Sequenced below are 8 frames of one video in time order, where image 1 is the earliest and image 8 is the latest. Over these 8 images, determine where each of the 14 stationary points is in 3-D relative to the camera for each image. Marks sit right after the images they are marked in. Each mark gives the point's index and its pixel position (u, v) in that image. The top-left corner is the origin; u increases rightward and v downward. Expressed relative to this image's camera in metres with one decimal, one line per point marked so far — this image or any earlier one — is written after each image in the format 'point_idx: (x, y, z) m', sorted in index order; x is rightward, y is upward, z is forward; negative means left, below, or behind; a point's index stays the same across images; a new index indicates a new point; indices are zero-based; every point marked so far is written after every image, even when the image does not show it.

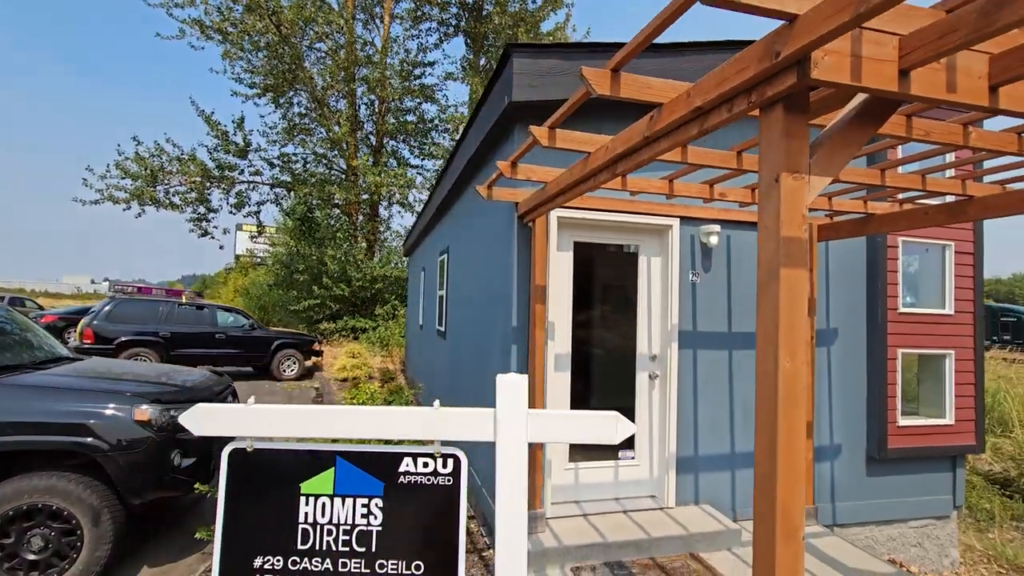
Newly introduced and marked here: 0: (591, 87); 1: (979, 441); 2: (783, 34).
0: (+0.2, +0.6, +1.6) m
1: (+3.7, -1.2, +4.2) m
2: (+0.6, +0.6, +1.2) m
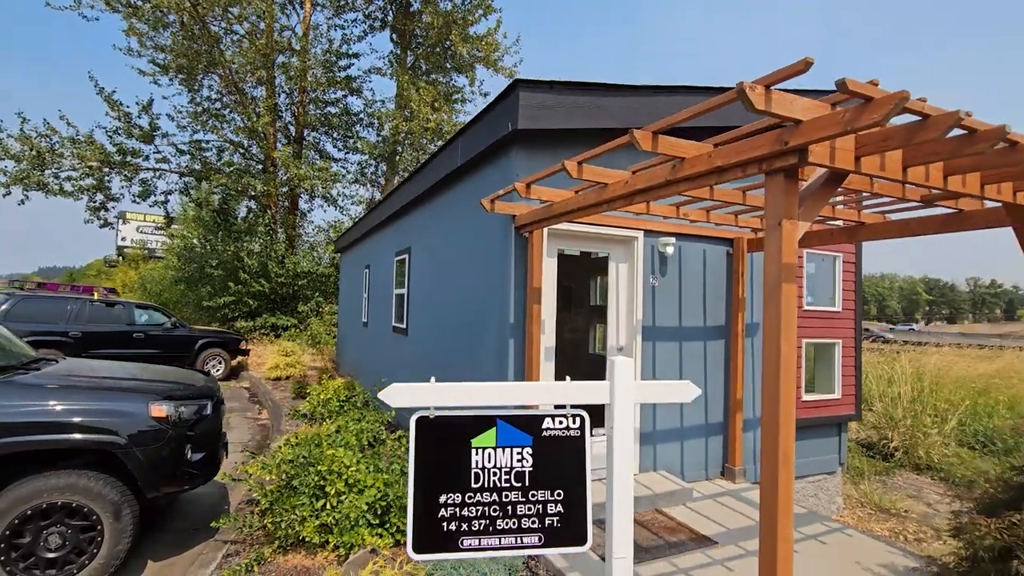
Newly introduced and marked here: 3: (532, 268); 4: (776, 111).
0: (+0.5, +0.6, +2.1) m
1: (+3.5, -1.2, +5.3) m
2: (+1.0, +0.5, +1.8) m
3: (+0.1, +0.1, +3.7) m
4: (+0.9, +0.6, +1.7) m
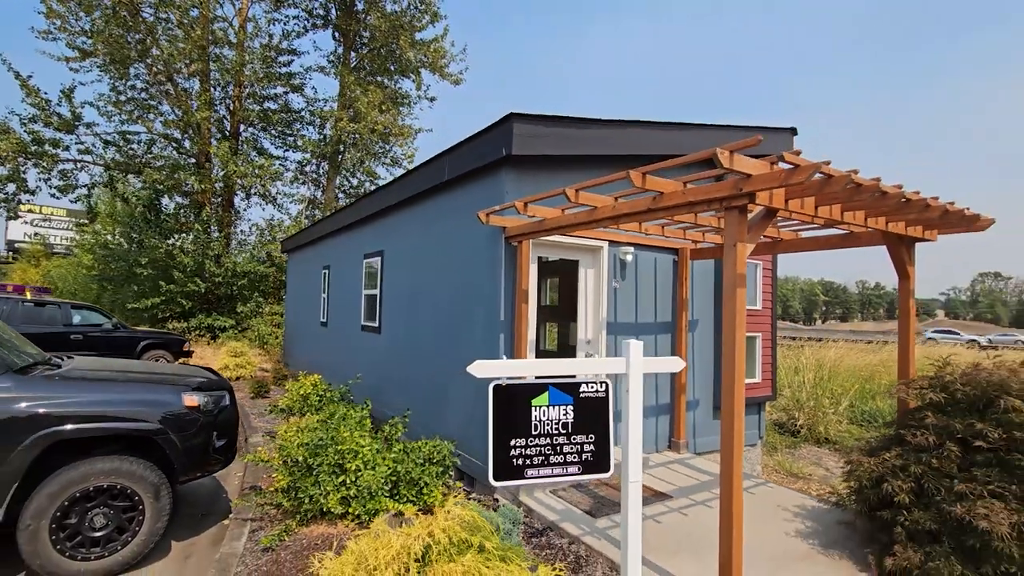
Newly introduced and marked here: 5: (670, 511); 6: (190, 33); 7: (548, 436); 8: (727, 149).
0: (+0.7, +0.6, +2.8) m
1: (+3.2, -1.2, +6.3) m
2: (+1.1, +0.5, +2.6) m
3: (+0.1, +0.1, +4.3) m
4: (+1.0, +0.6, +2.4) m
5: (+1.2, -1.7, +3.8) m
6: (-9.7, +7.7, +15.7) m
7: (+0.2, -0.6, +2.2) m
8: (+1.0, +0.6, +2.4) m
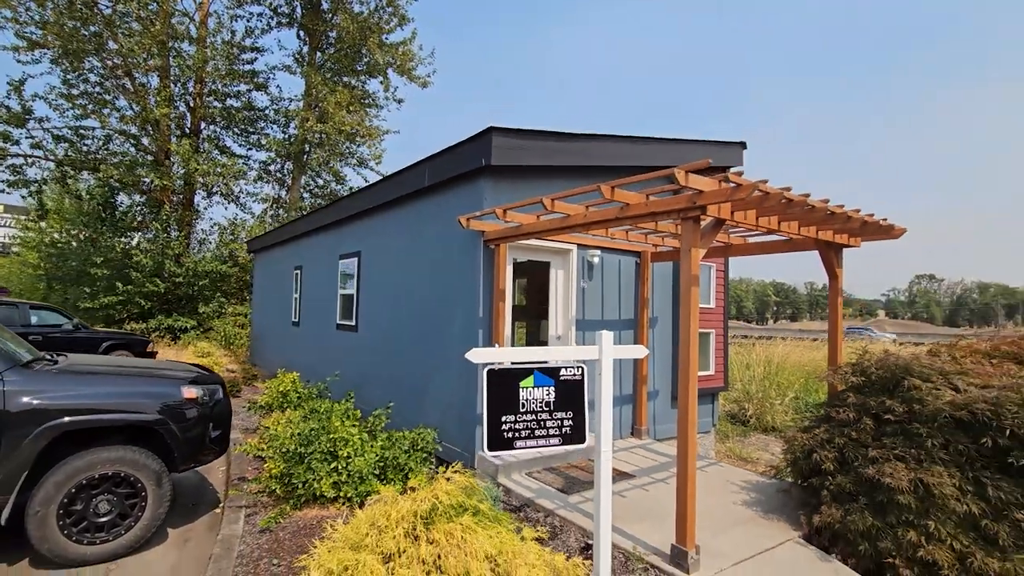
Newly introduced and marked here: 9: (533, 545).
0: (+0.6, +0.6, +3.2) m
1: (+2.8, -1.3, +6.9) m
2: (+1.1, +0.5, +3.0) m
3: (-0.1, +0.1, +4.7) m
4: (+1.0, +0.6, +2.9) m
5: (+1.0, -1.7, +4.3) m
6: (-10.7, +7.7, +15.3) m
7: (+0.1, -0.6, +2.6) m
8: (+0.9, +0.6, +2.9) m
9: (+0.1, -1.3, +2.7) m
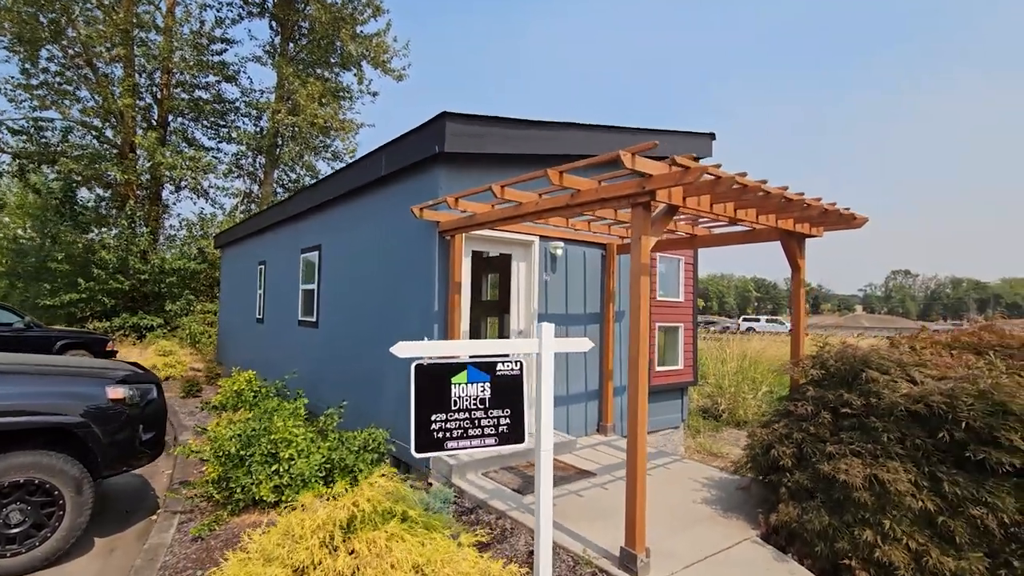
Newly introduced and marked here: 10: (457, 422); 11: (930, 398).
0: (+0.2, +0.6, +3.0) m
1: (+2.4, -1.2, +6.8) m
2: (+0.7, +0.6, +2.8) m
3: (-0.5, +0.2, +4.5) m
4: (+0.7, +0.6, +2.7) m
5: (+0.6, -1.6, +4.1) m
6: (-11.4, +7.8, +14.8) m
7: (-0.2, -0.6, +2.4) m
8: (+0.6, +0.7, +2.7) m
9: (-0.2, -1.3, +2.5) m
10: (-0.3, -0.6, +2.4) m
11: (+2.3, -0.6, +2.9) m
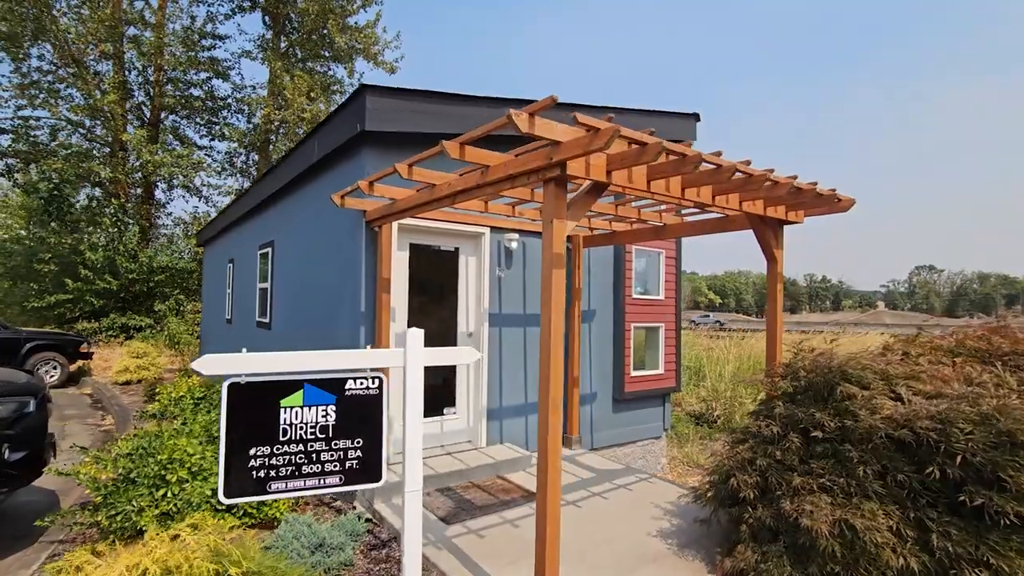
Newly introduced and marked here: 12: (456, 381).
0: (-0.3, +0.7, +2.5) m
1: (+2.0, -1.1, +6.2) m
2: (+0.2, +0.6, +2.3) m
3: (-1.0, +0.2, +4.0) m
4: (+0.1, +0.7, +2.2) m
5: (+0.1, -1.6, +3.6) m
6: (-11.6, +7.8, +14.6) m
7: (-0.8, -0.6, +1.9) m
8: (+0.1, +0.7, +2.1) m
9: (-0.7, -1.3, +2.0) m
10: (-0.8, -0.6, +1.8) m
11: (+1.8, -0.6, +2.3) m
12: (-0.5, -0.8, +4.6) m
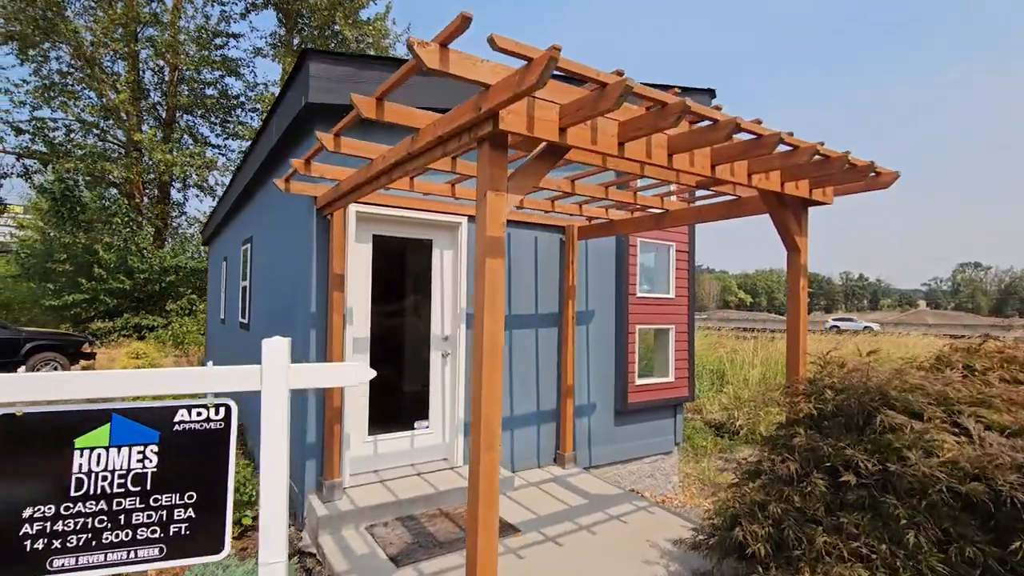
0: (-0.6, +0.7, +1.9) m
1: (+1.9, -1.1, +5.5) m
2: (-0.1, +0.6, +1.7) m
3: (-1.2, +0.2, +3.5) m
4: (-0.2, +0.7, +1.6) m
5: (-0.1, -1.5, +3.0) m
6: (-11.3, +7.8, +14.6) m
7: (-1.0, -0.5, +1.3) m
8: (-0.2, +0.7, +1.6) m
9: (-1.0, -1.2, +1.5) m
10: (-1.1, -0.6, +1.3) m
11: (+1.5, -0.6, +1.6) m
12: (-0.6, -0.8, +4.0) m
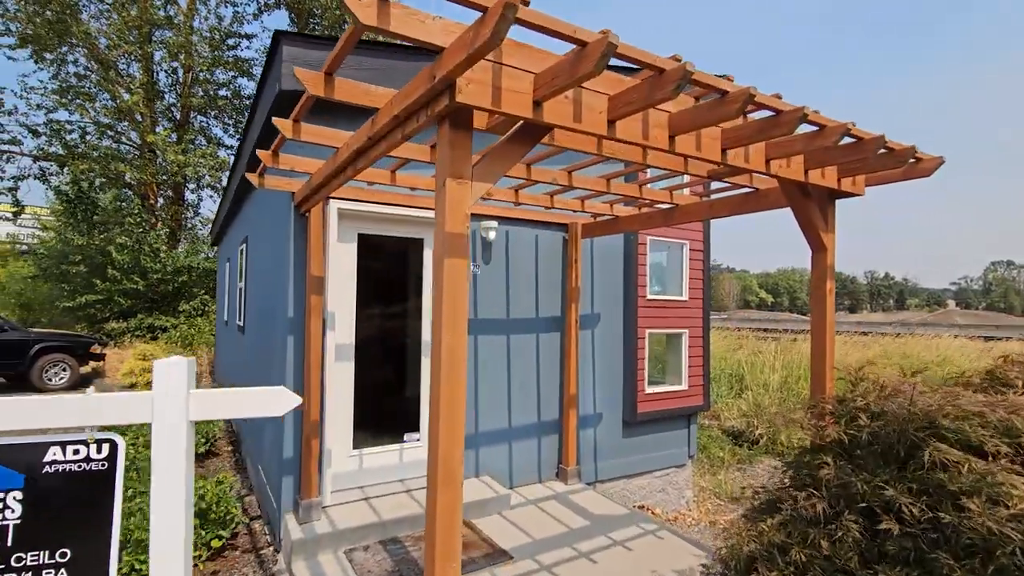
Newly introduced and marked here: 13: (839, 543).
0: (-0.7, +0.7, +1.7) m
1: (+1.9, -1.1, +5.2) m
2: (-0.2, +0.6, +1.4) m
3: (-1.2, +0.2, +3.2) m
4: (-0.3, +0.7, +1.3) m
5: (-0.1, -1.6, +2.7) m
6: (-11.0, +7.7, +14.6) m
7: (-1.2, -0.6, +1.1) m
8: (-0.3, +0.7, +1.3) m
9: (-1.1, -1.3, +1.2) m
10: (-1.2, -0.6, +1.1) m
11: (+1.4, -0.6, +1.3) m
12: (-0.7, -0.8, +3.7) m
13: (+1.1, -0.8, +1.7) m
